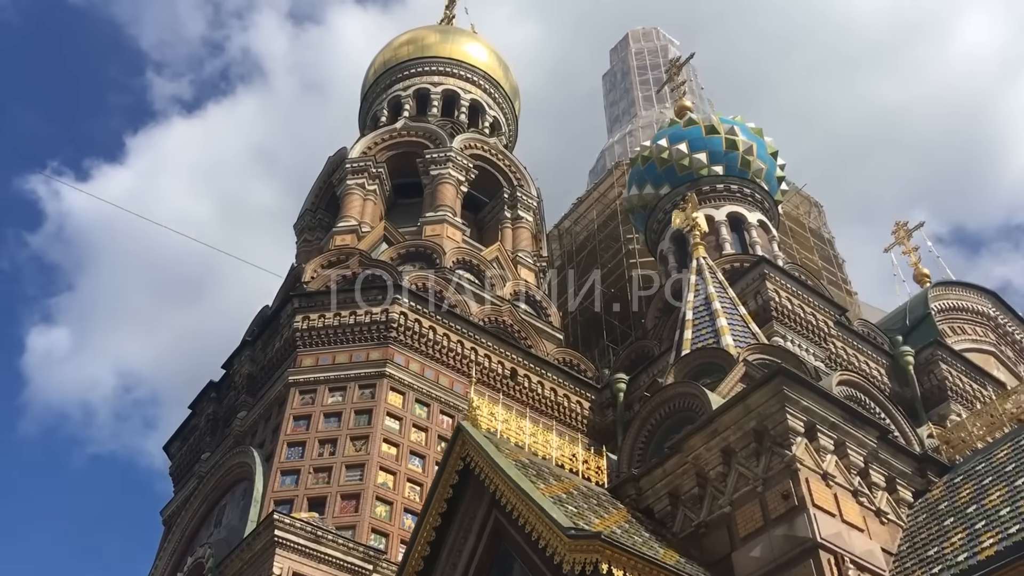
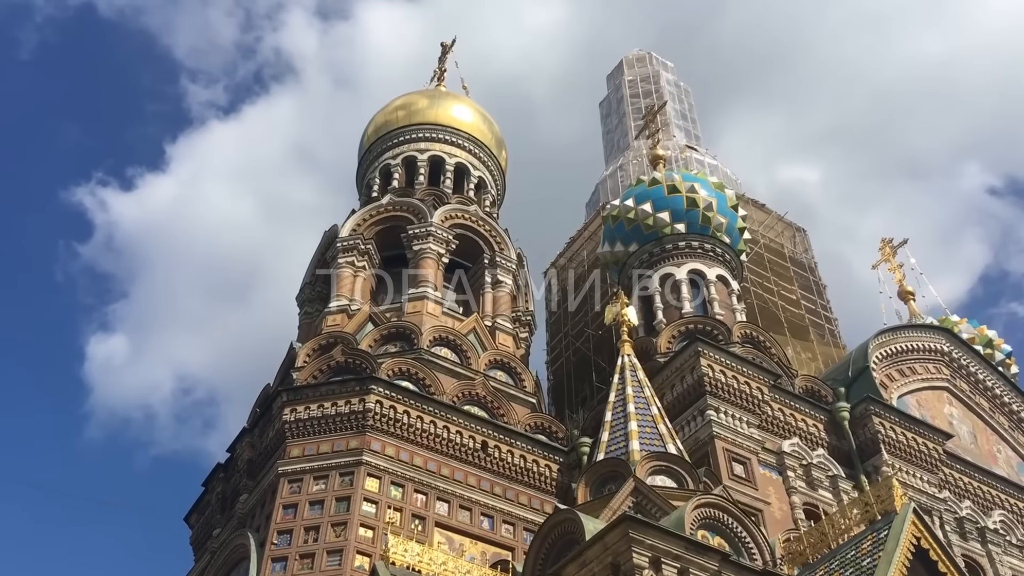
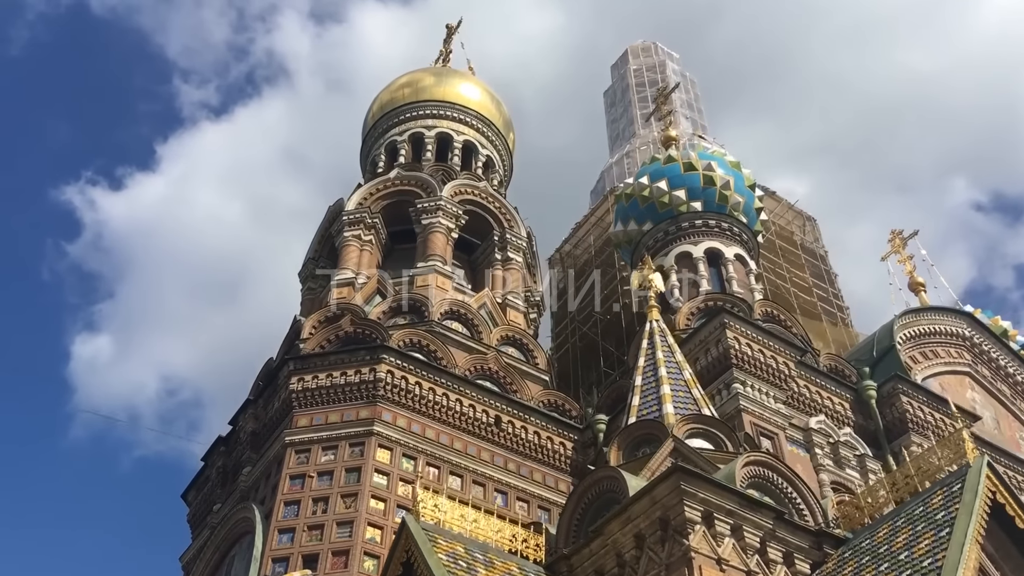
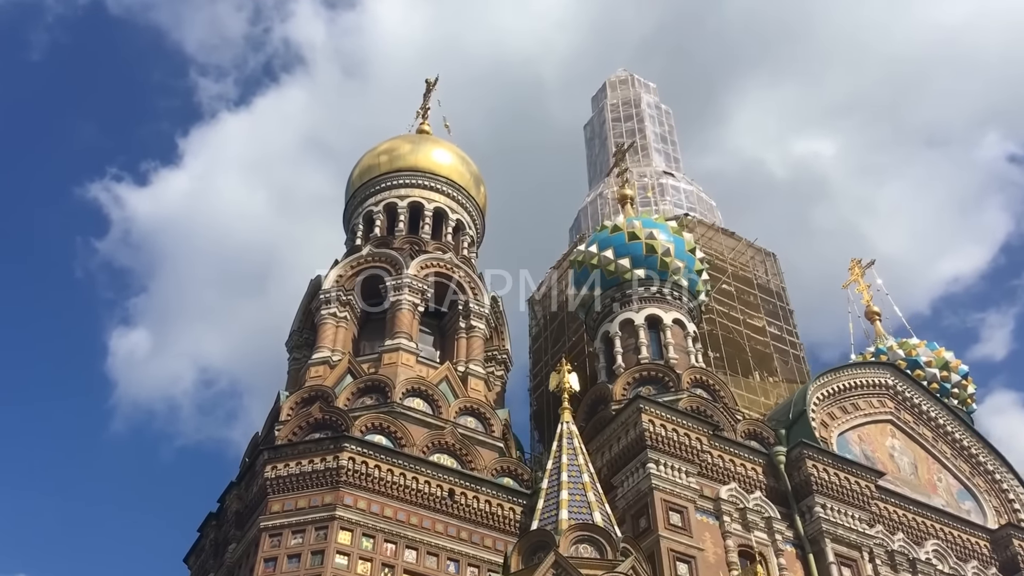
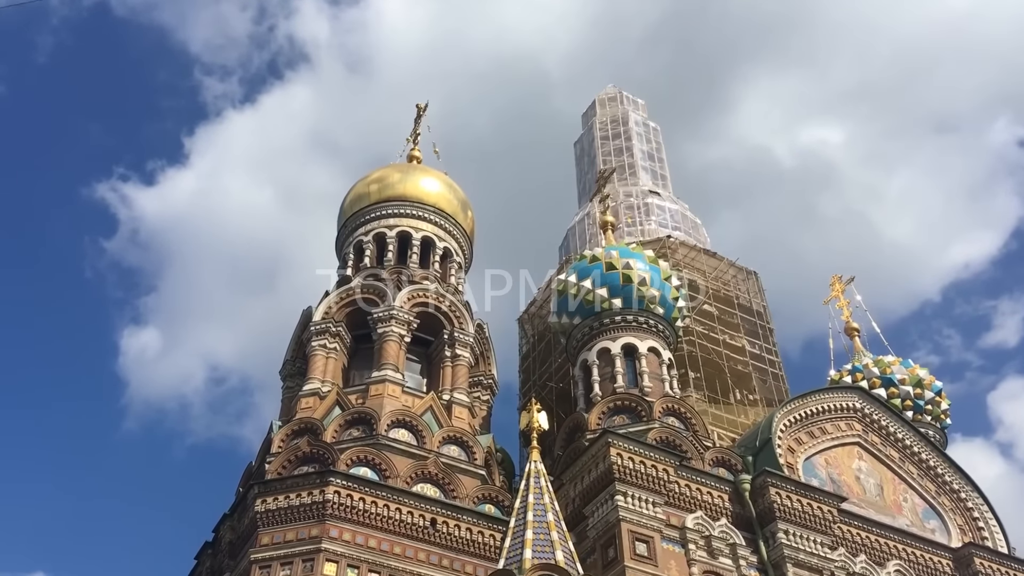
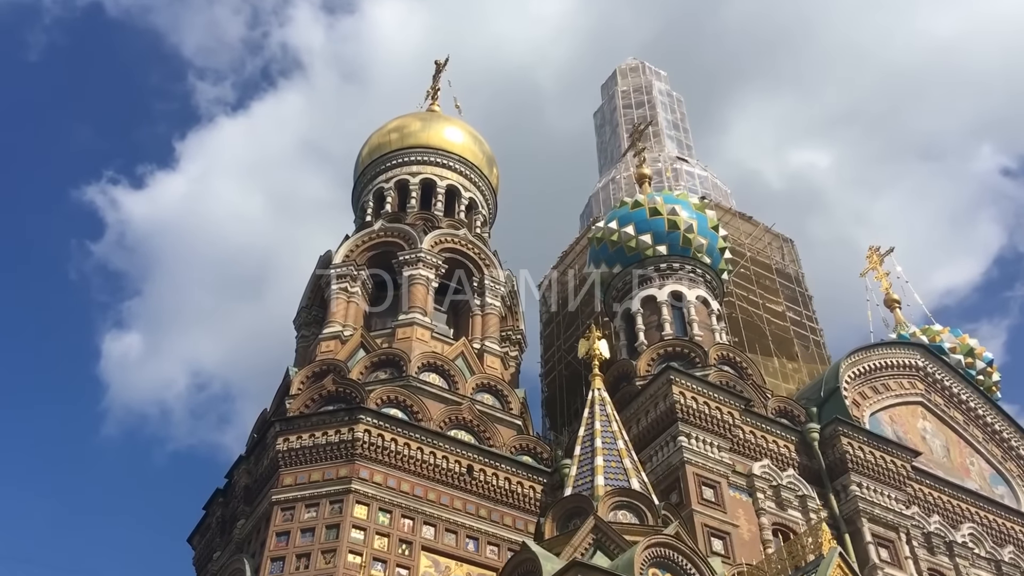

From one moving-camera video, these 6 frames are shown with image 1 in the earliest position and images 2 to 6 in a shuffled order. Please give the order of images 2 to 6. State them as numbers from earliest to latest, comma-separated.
3, 2, 6, 4, 5
